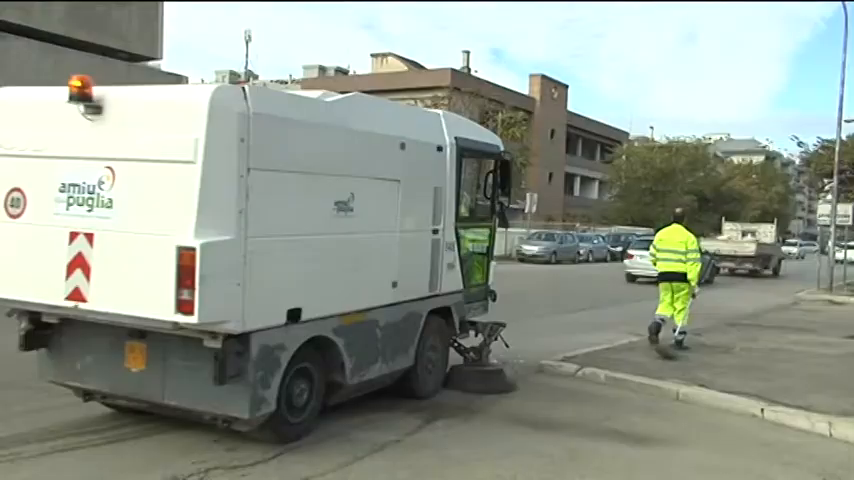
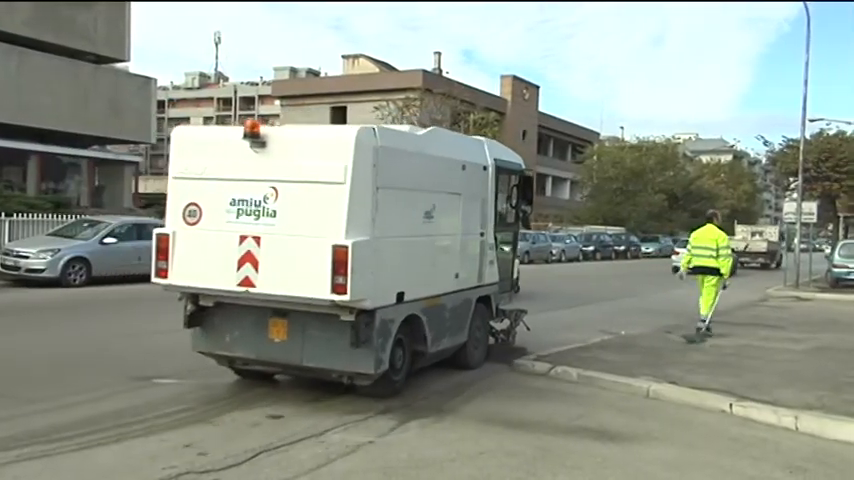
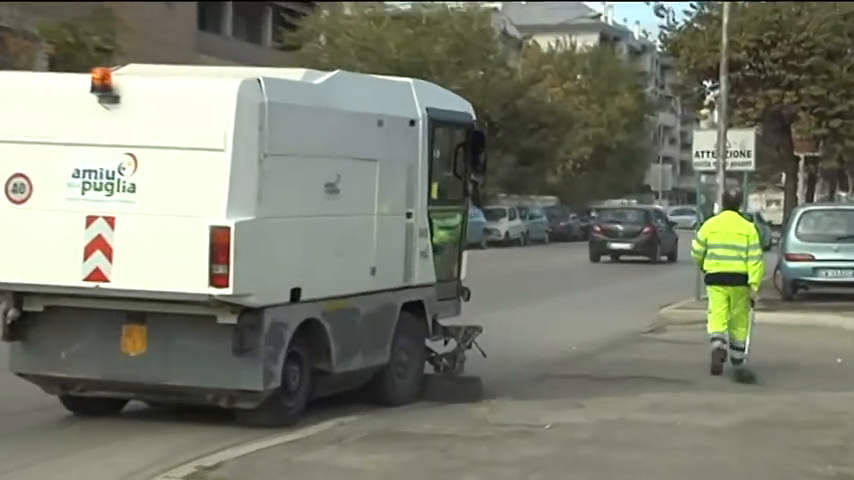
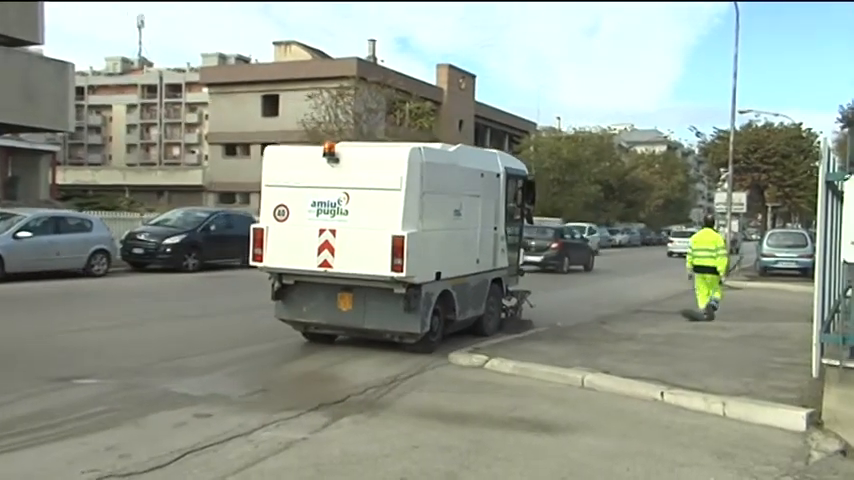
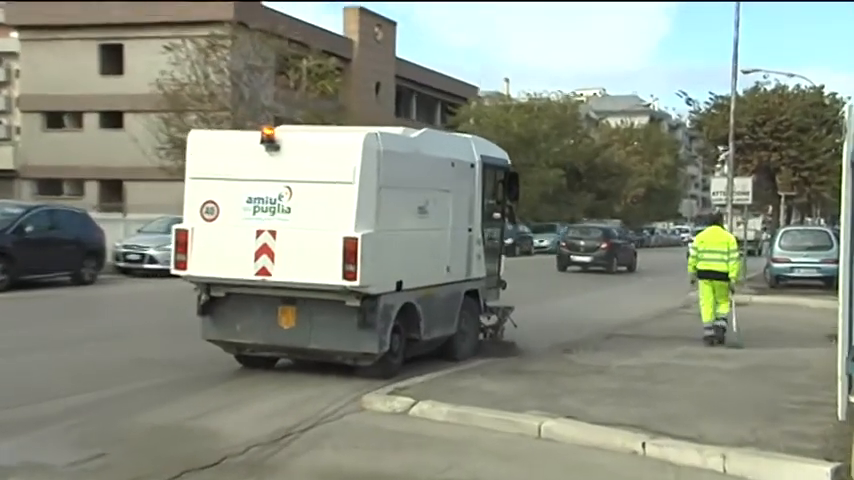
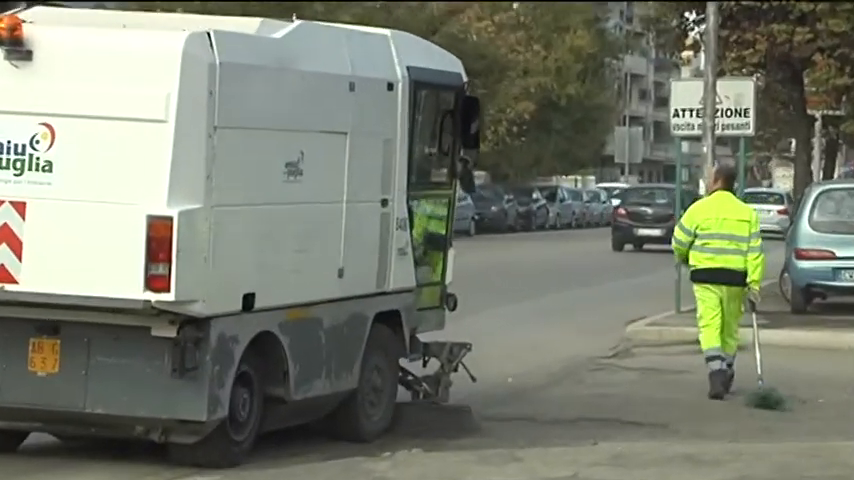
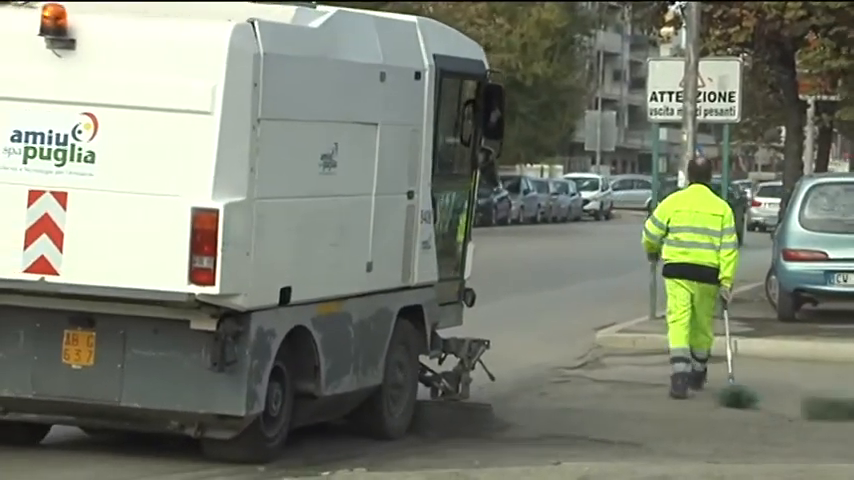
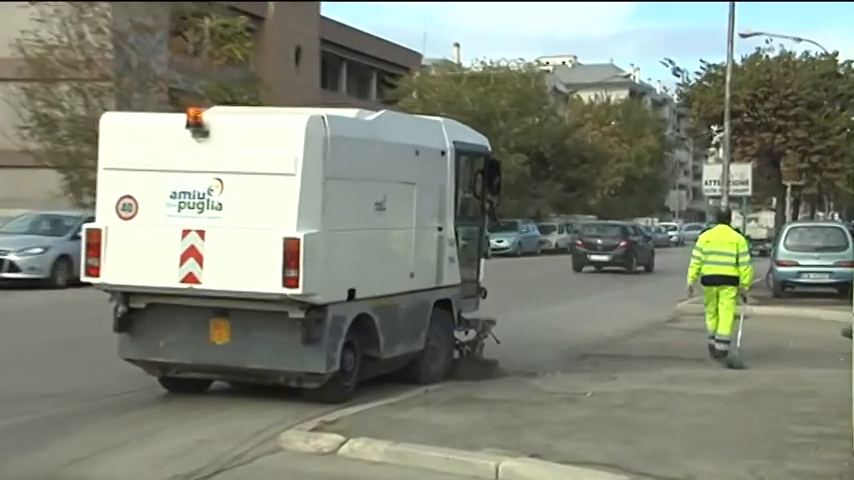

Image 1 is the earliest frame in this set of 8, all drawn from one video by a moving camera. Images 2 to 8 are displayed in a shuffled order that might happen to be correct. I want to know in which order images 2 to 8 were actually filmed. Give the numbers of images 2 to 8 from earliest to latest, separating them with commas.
2, 4, 5, 8, 3, 6, 7
